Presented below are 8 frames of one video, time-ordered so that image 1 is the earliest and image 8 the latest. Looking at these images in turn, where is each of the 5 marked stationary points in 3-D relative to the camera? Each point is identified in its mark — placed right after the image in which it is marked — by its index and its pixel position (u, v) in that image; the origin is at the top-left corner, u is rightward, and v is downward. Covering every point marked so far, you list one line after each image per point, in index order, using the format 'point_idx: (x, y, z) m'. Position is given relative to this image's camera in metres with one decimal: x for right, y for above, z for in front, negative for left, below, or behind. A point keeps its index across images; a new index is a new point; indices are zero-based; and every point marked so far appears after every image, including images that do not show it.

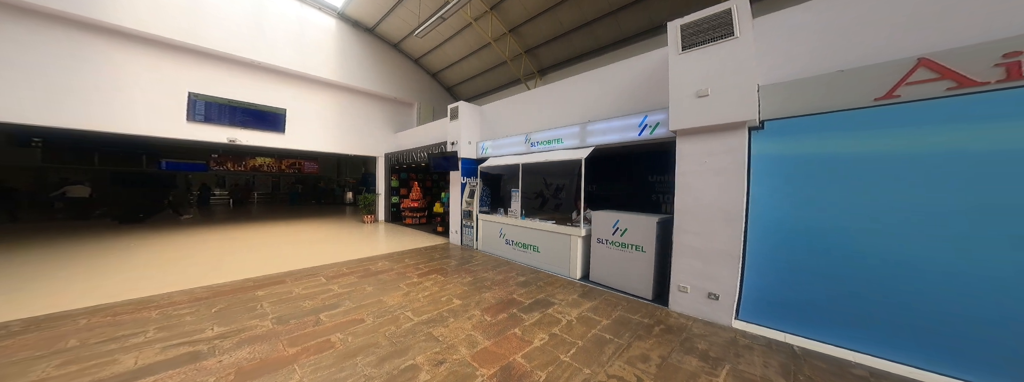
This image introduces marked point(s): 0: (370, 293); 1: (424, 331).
0: (-1.3, -0.9, +2.2) m
1: (-0.5, -0.9, +1.6) m
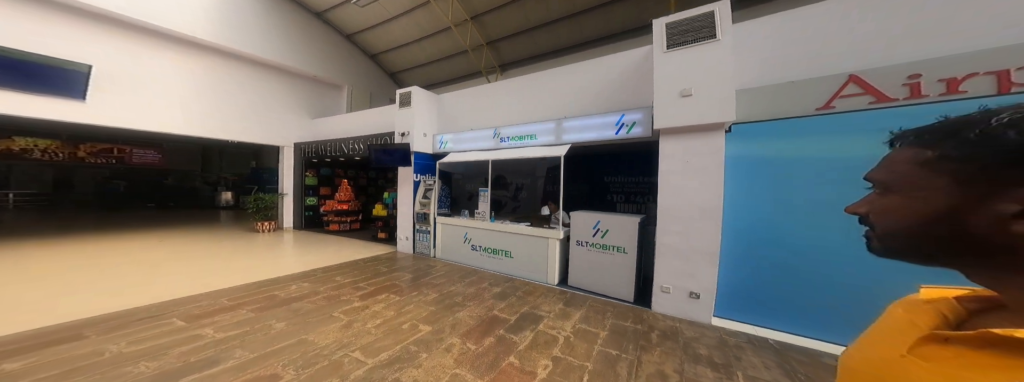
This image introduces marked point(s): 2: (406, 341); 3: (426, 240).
0: (-1.5, -0.9, +1.7) m
1: (-0.6, -0.9, +1.3) m
2: (-0.7, -0.9, +1.5) m
3: (-1.2, -0.8, +4.0) m
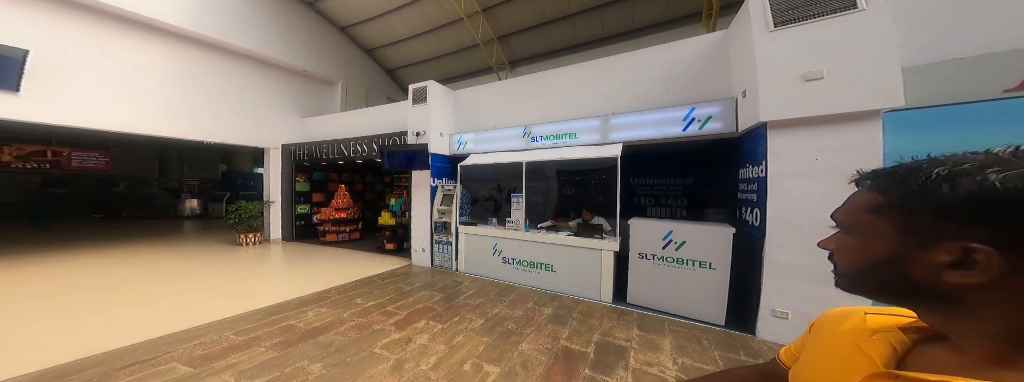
0: (-1.2, -1.0, +1.4) m
1: (-0.3, -1.0, +1.0) m
2: (-0.3, -0.9, +1.3) m
3: (-0.9, -0.9, +3.7) m
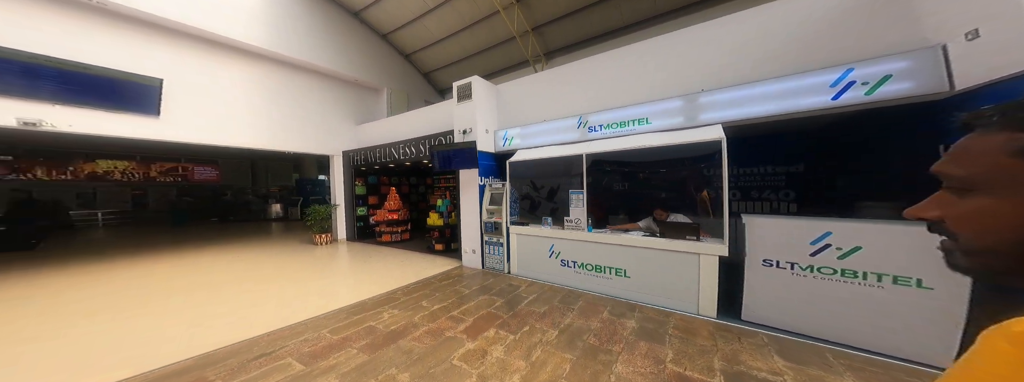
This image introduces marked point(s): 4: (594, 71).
0: (-0.8, -0.9, +1.3) m
1: (0.0, -0.9, +0.8) m
2: (0.0, -0.9, +1.1) m
3: (-0.2, -0.9, +3.6) m
4: (+1.1, +1.5, +3.1) m
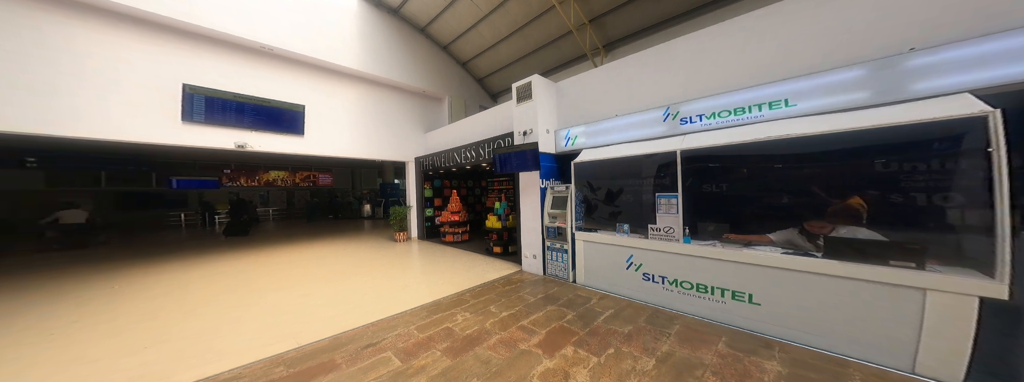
0: (-0.4, -1.0, +1.3) m
1: (+0.3, -0.9, +0.6) m
2: (+0.4, -0.9, +0.9) m
3: (+0.6, -0.9, +3.4) m
4: (+1.8, +1.4, +2.7) m
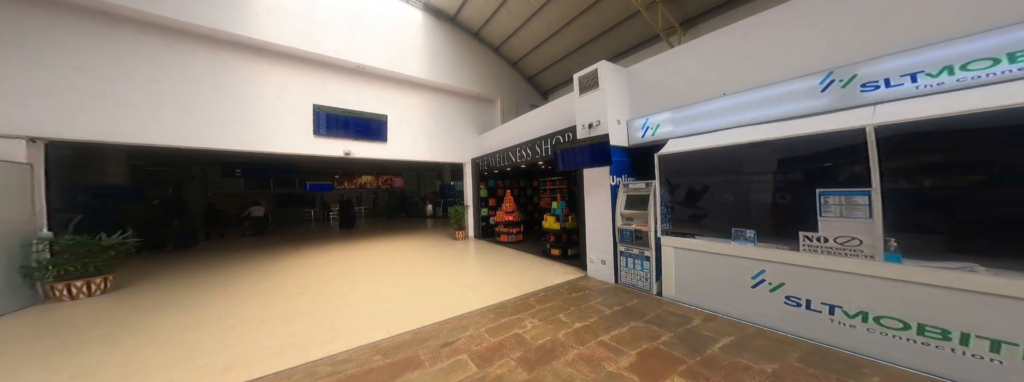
0: (+0.2, -0.9, +1.1) m
1: (+0.7, -0.9, +0.3) m
2: (+0.8, -0.9, +0.6) m
3: (+1.5, -0.9, +3.0) m
4: (+2.5, +1.5, +2.0) m
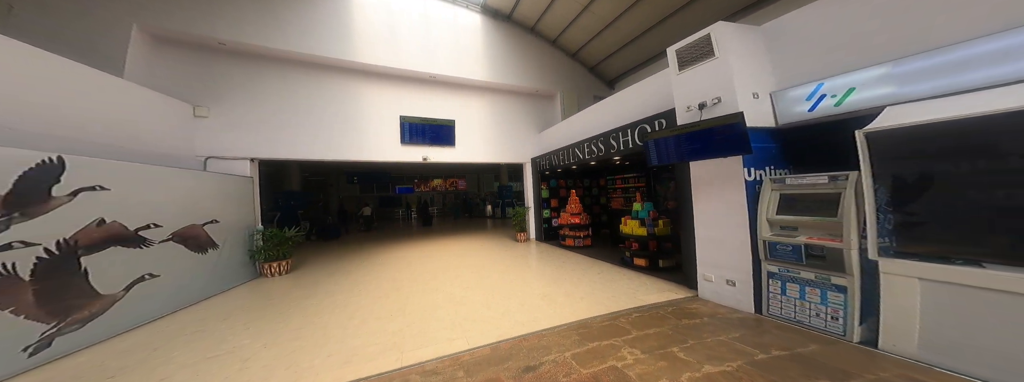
0: (+0.8, -0.9, +0.4) m
1: (+1.2, -0.9, -0.4) m
2: (+1.3, -0.9, -0.2) m
3: (+2.5, -0.9, +2.0) m
4: (+3.3, +1.5, +0.9) m
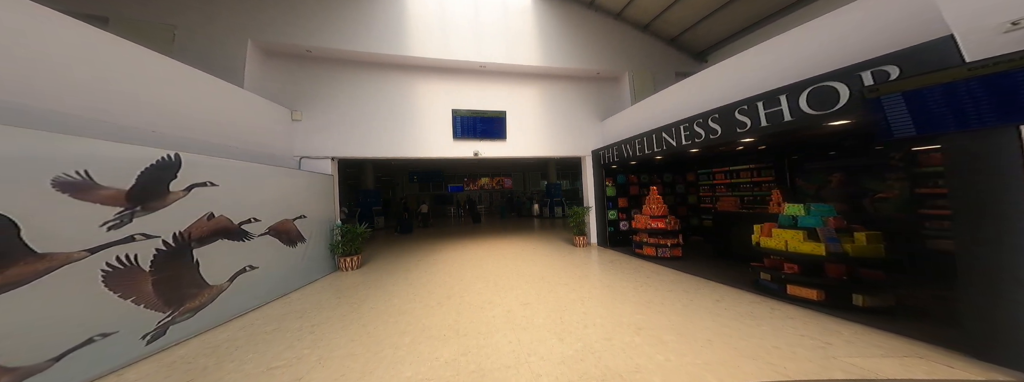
0: (+1.5, -0.9, -0.9) m
1: (+1.8, -0.9, -1.9) m
2: (+1.9, -0.8, -1.7) m
3: (+3.5, -0.9, +0.3) m
4: (+4.0, +1.6, -0.9) m
